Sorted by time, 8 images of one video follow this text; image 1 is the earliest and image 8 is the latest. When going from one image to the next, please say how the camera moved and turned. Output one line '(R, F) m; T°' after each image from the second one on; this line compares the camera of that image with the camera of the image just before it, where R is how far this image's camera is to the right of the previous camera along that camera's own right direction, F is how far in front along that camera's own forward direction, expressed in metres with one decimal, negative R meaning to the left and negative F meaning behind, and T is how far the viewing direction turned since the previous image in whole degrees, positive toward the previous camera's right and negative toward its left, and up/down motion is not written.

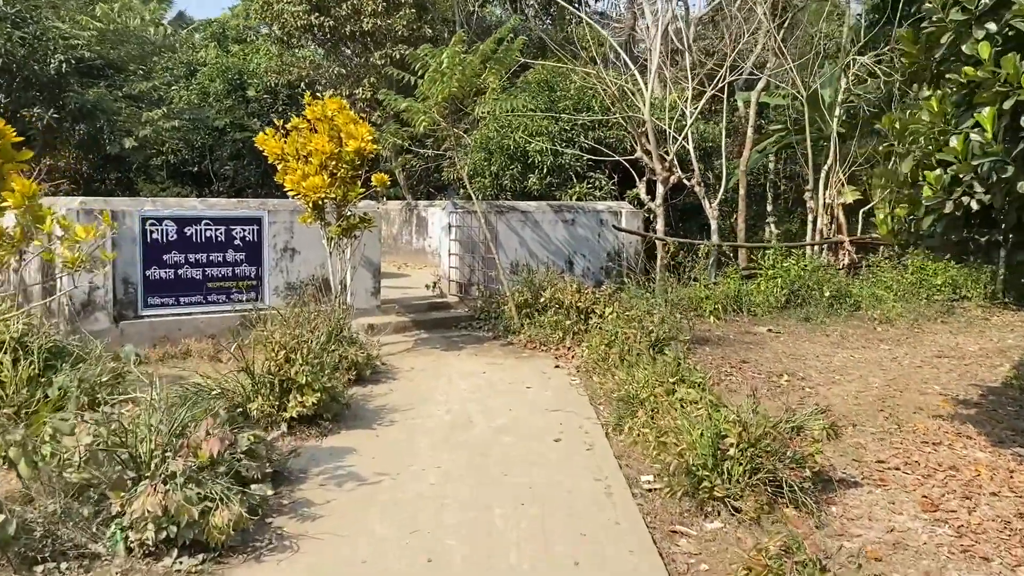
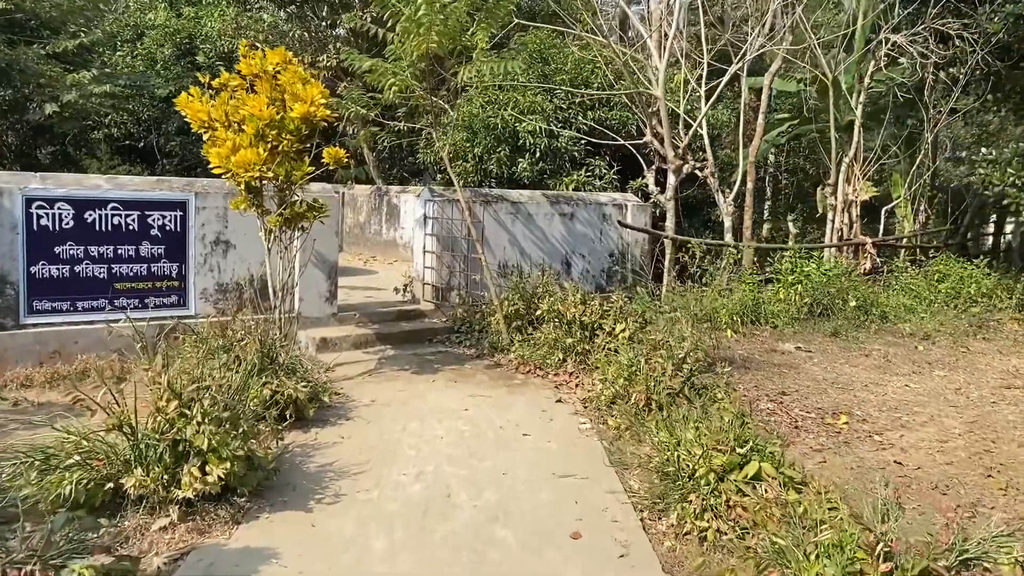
(-0.1, +1.7) m; +2°
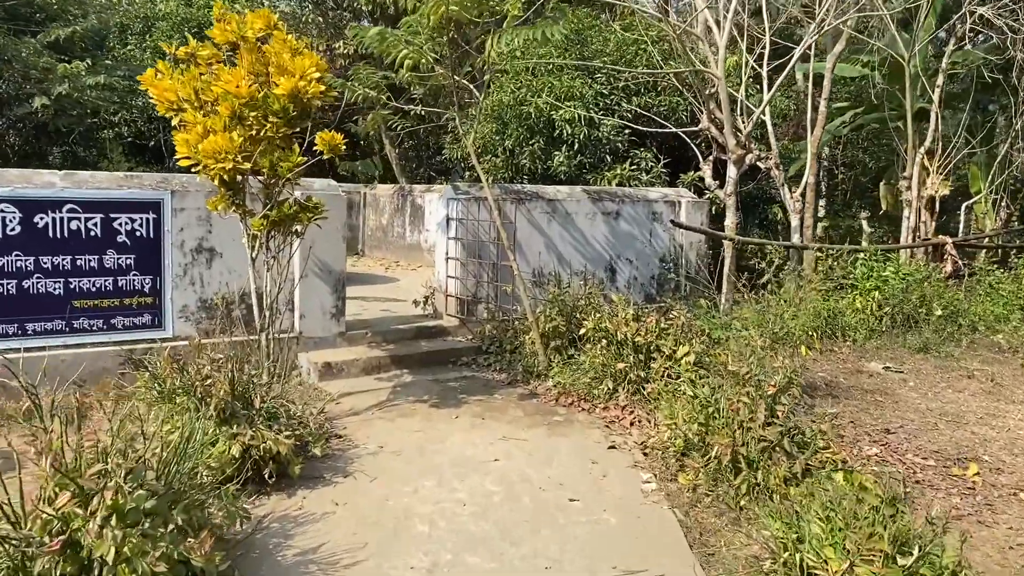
(0.0, +1.2) m; -2°
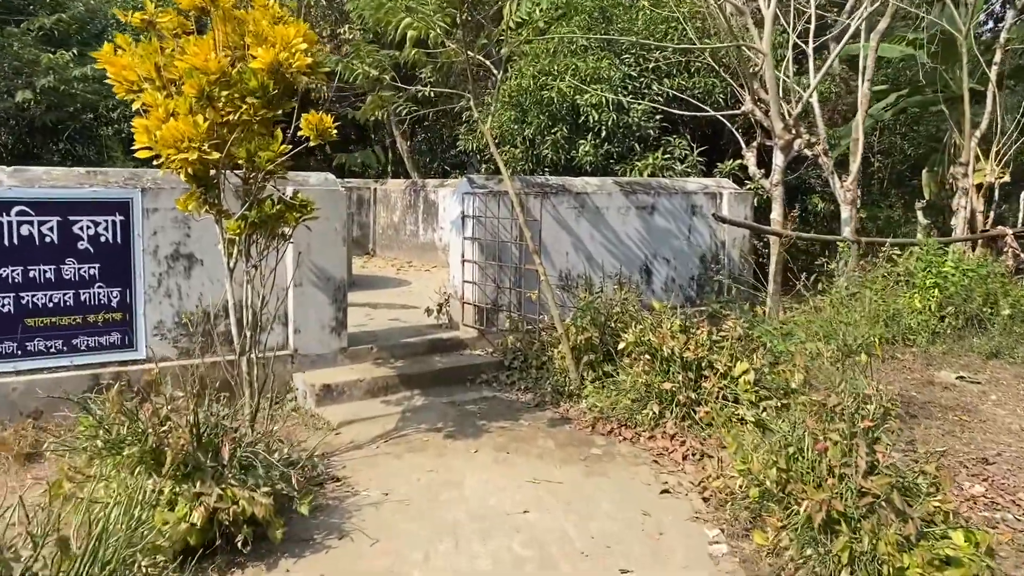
(-0.1, +0.8) m; -1°
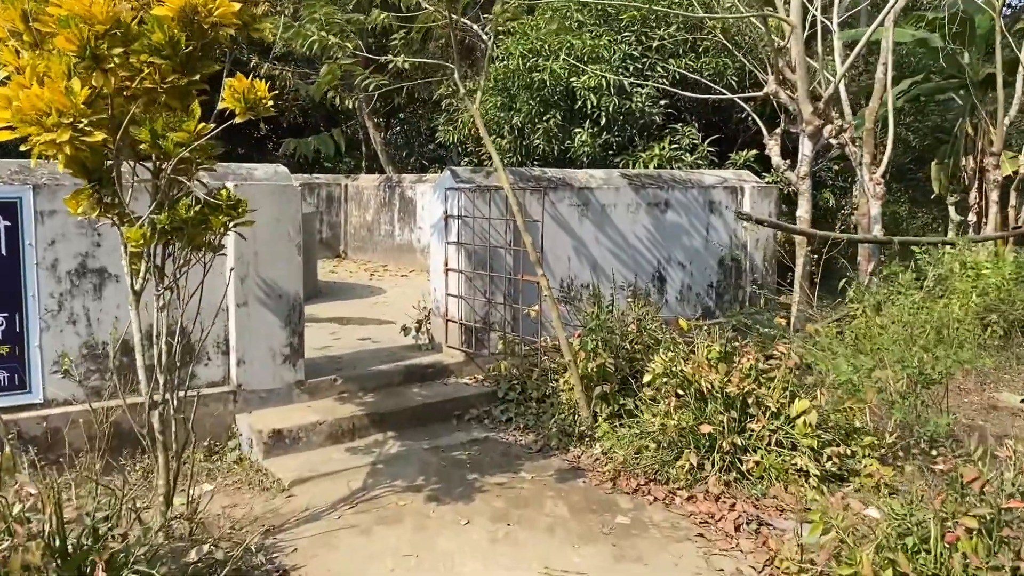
(-0.1, +1.0) m; +1°
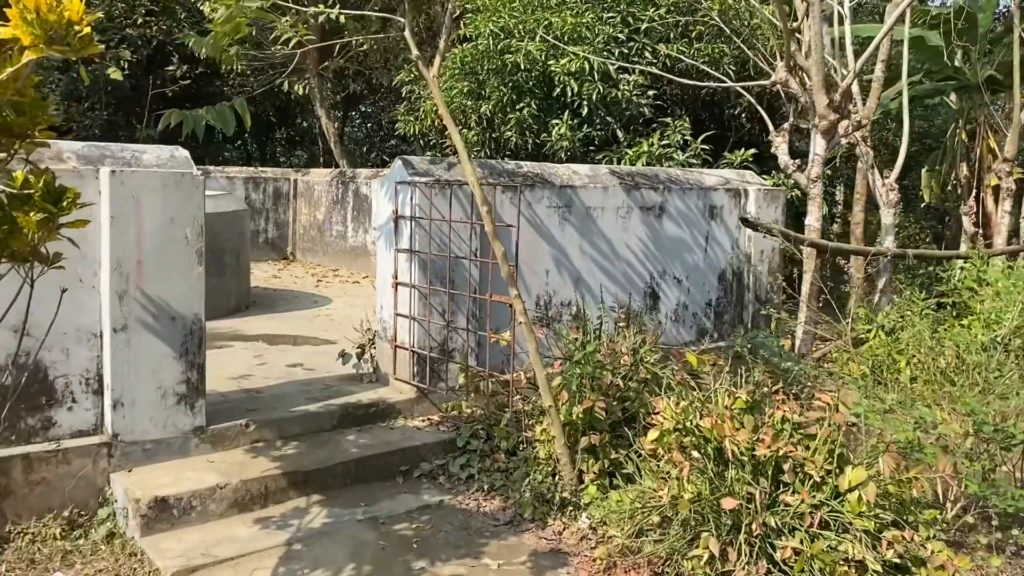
(0.0, +1.0) m; +2°
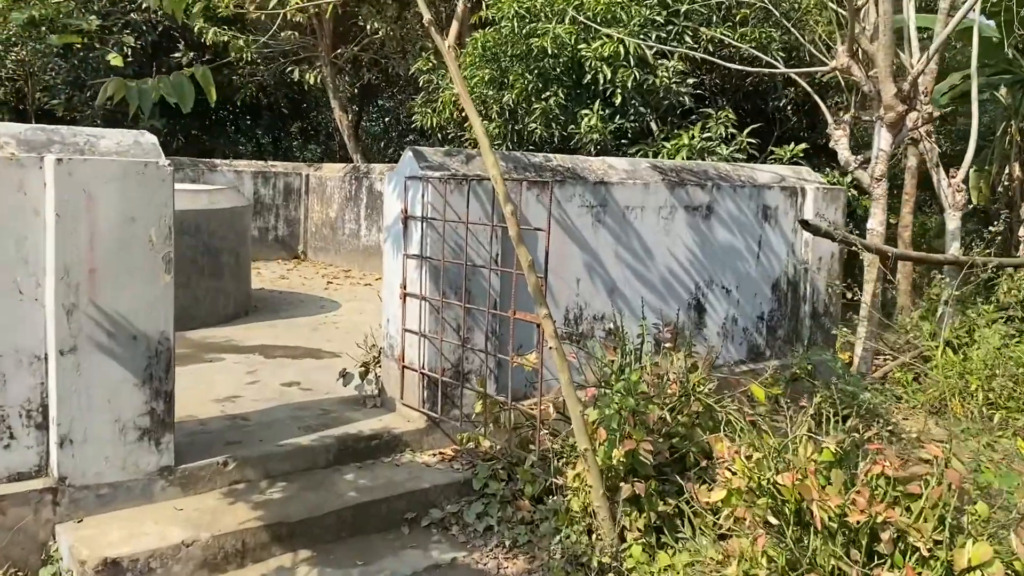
(0.0, +0.6) m; -1°
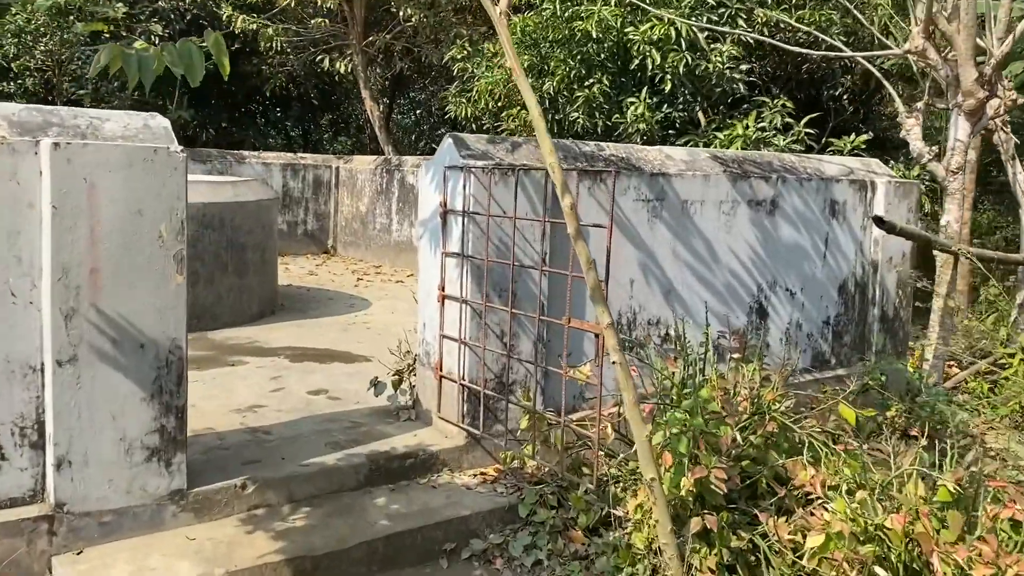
(-0.1, +0.4) m; -2°
